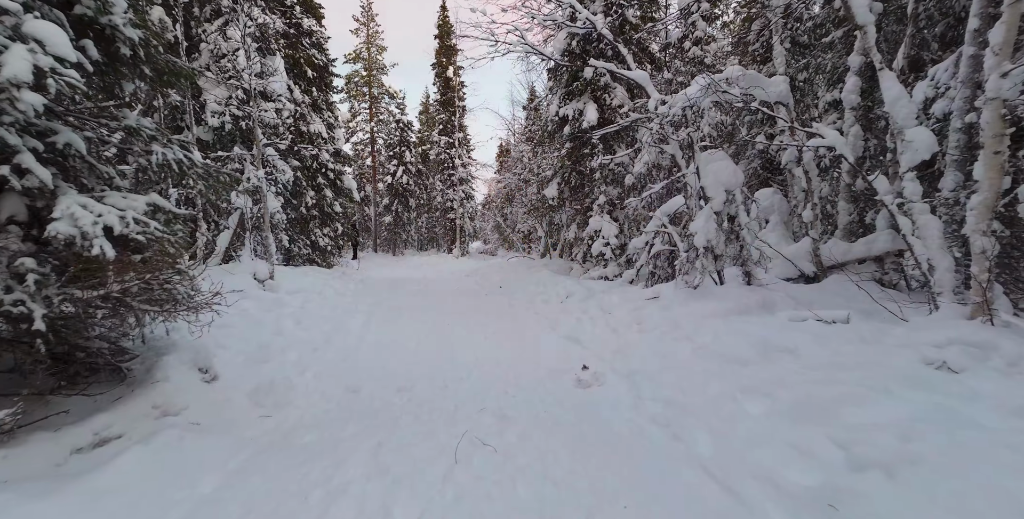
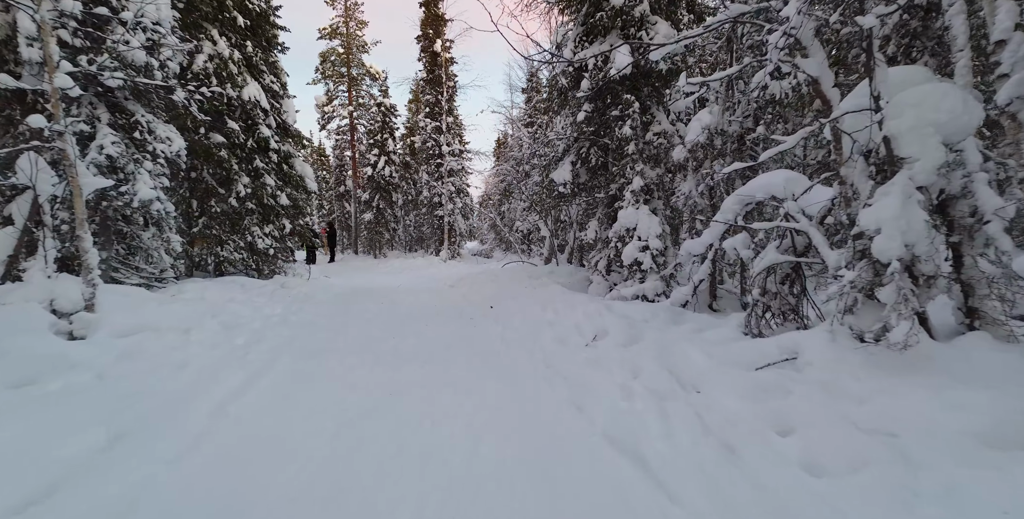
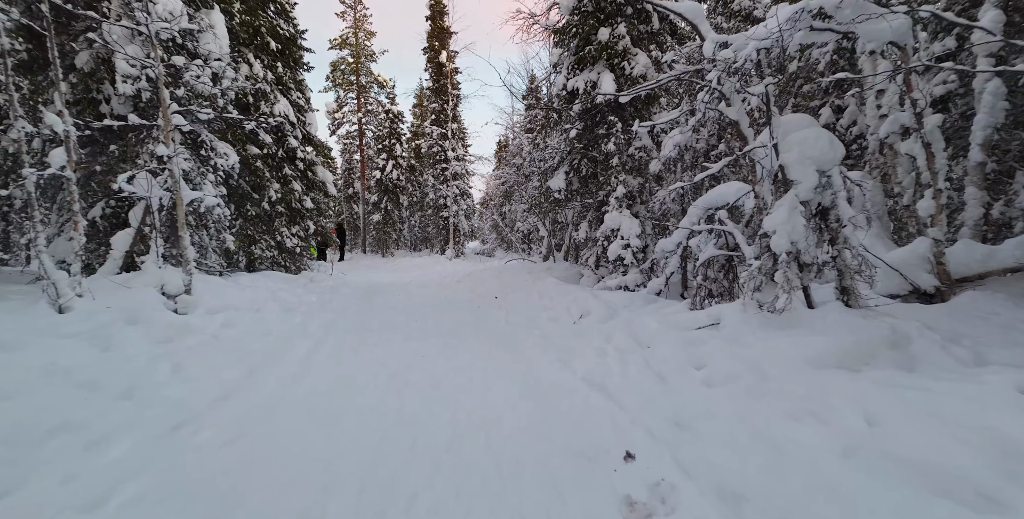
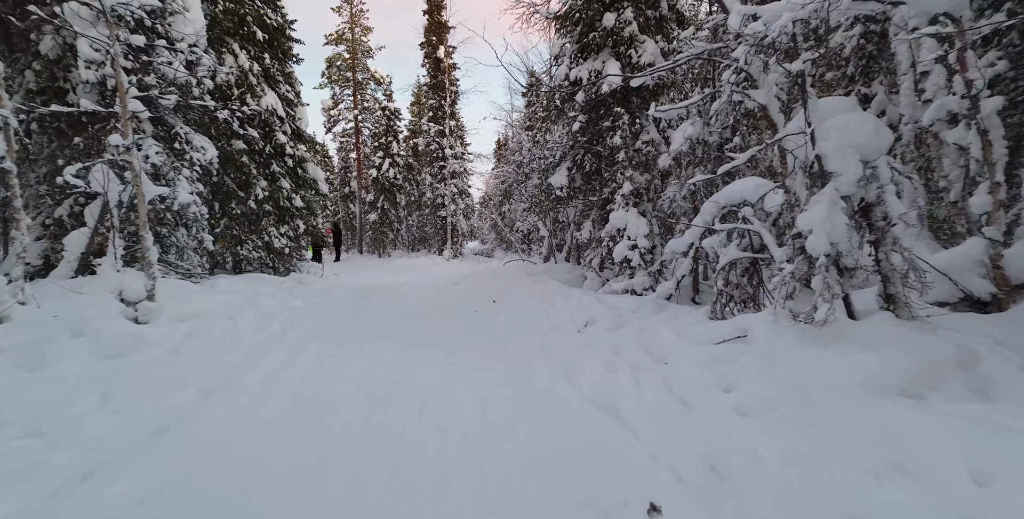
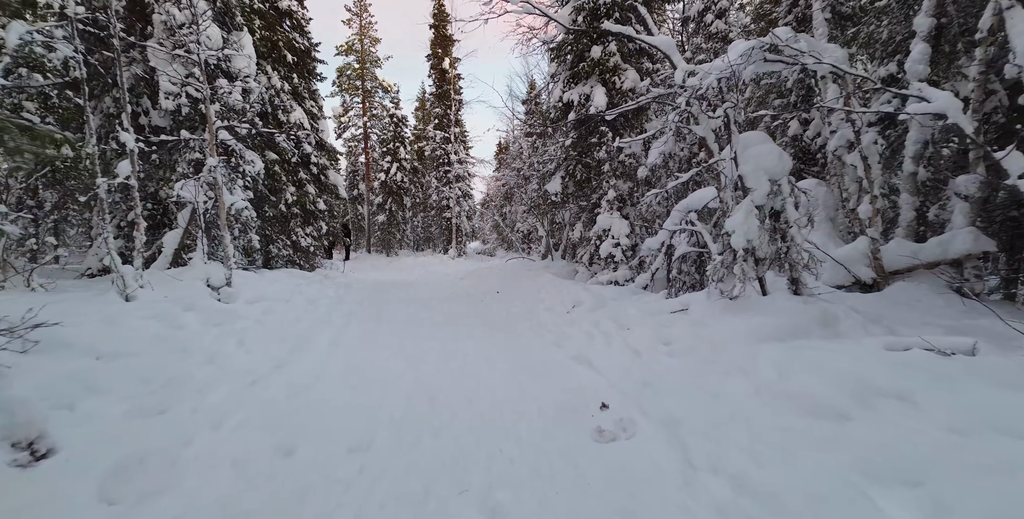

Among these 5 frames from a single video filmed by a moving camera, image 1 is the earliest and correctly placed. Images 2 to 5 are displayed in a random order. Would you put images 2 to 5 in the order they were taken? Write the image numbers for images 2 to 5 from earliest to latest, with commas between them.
5, 3, 4, 2
